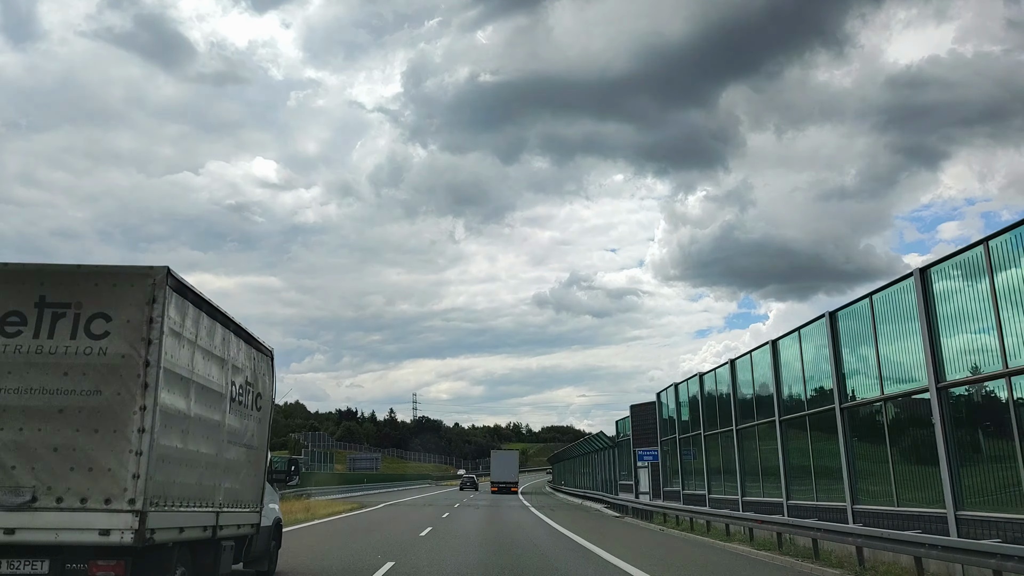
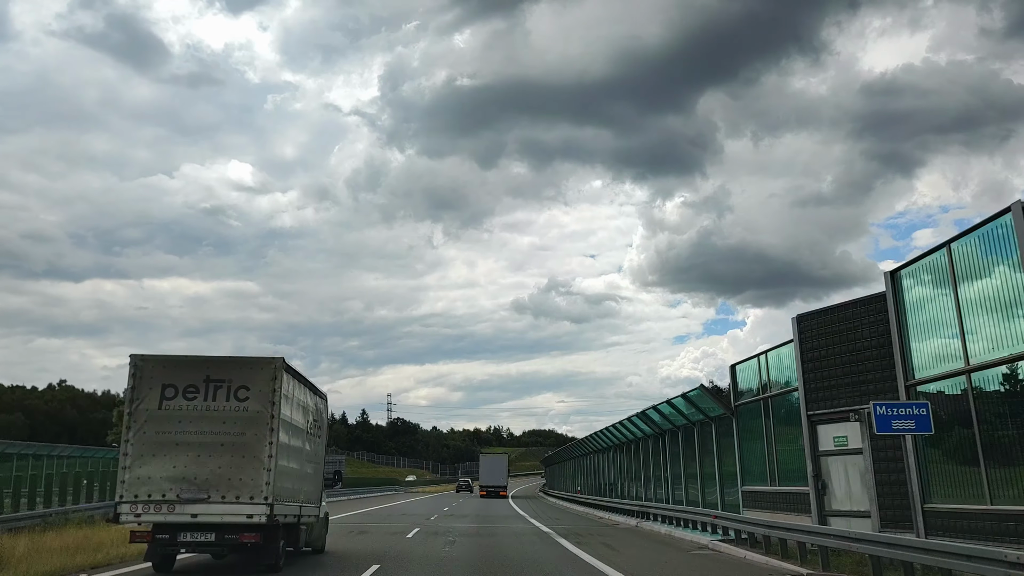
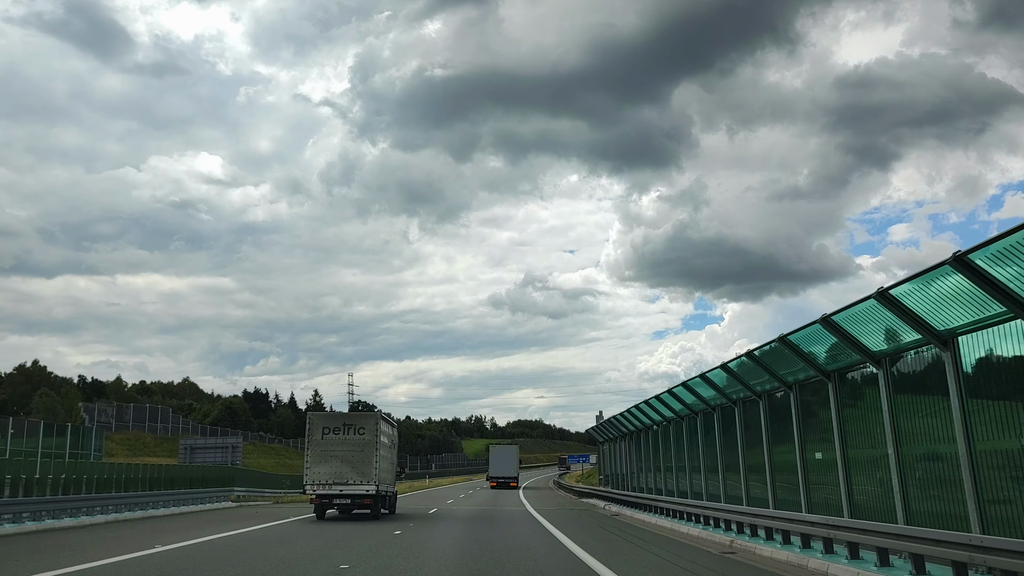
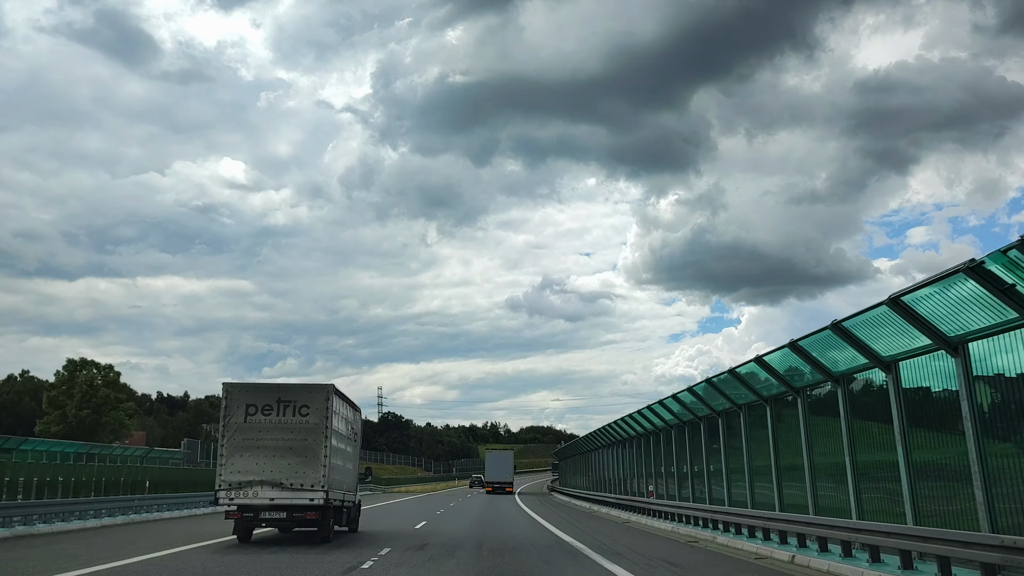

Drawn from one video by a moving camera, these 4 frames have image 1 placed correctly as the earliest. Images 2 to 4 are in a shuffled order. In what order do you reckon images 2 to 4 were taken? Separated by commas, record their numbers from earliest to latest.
2, 4, 3
